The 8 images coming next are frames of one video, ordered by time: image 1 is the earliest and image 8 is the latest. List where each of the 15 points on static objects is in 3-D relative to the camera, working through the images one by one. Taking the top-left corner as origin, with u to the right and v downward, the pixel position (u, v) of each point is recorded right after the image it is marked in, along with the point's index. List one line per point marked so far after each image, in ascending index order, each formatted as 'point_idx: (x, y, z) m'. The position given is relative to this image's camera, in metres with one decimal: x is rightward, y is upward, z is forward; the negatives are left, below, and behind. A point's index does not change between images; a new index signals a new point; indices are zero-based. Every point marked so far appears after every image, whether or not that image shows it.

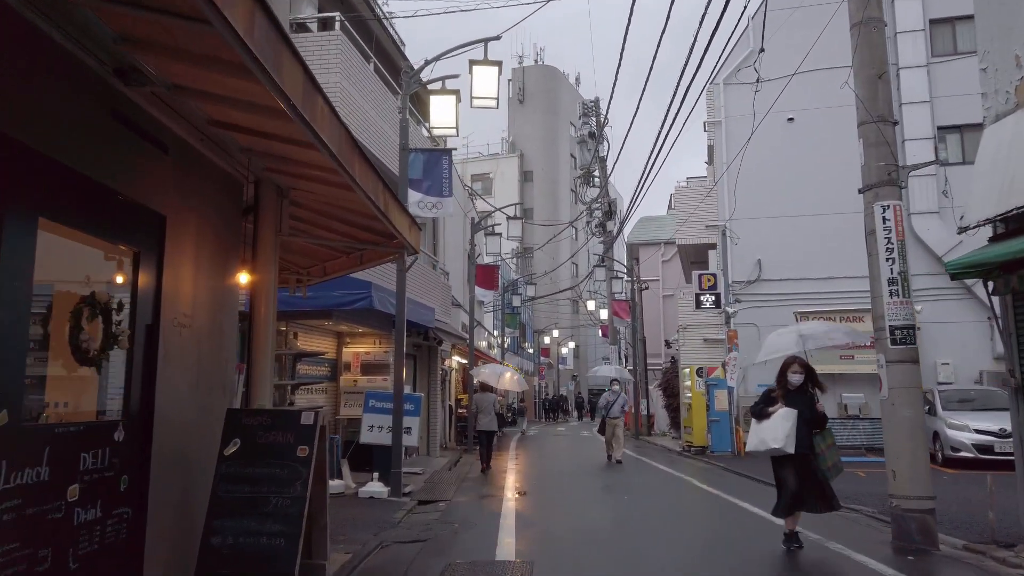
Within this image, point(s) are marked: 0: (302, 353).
0: (-3.5, -1.1, +12.5) m
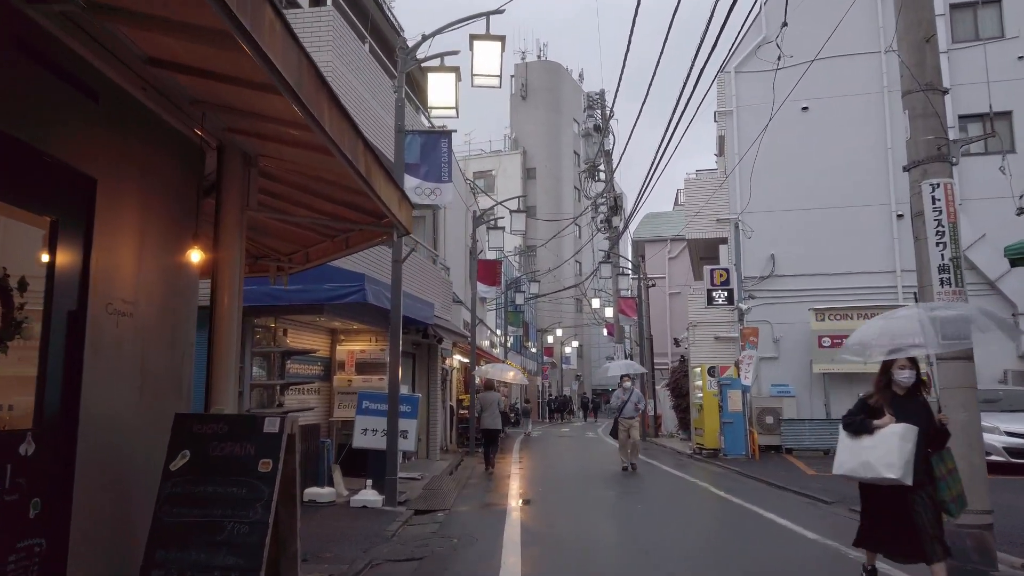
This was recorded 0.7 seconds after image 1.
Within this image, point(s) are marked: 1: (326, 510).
0: (-3.5, -1.0, +11.7) m
1: (-2.5, -3.0, +10.0) m
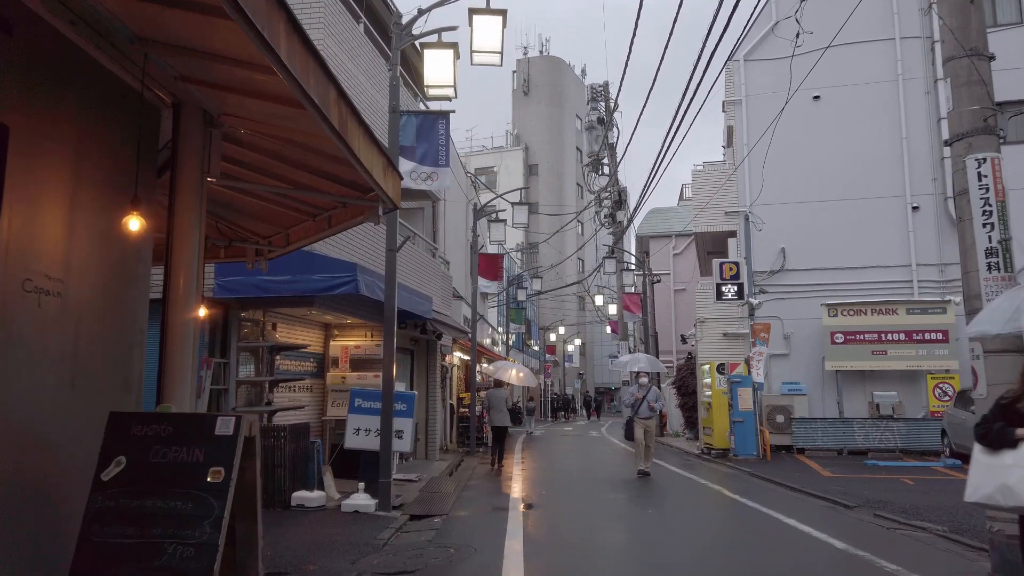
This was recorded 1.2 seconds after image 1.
0: (-3.4, -0.9, +11.0) m
1: (-2.5, -2.9, +9.4) m
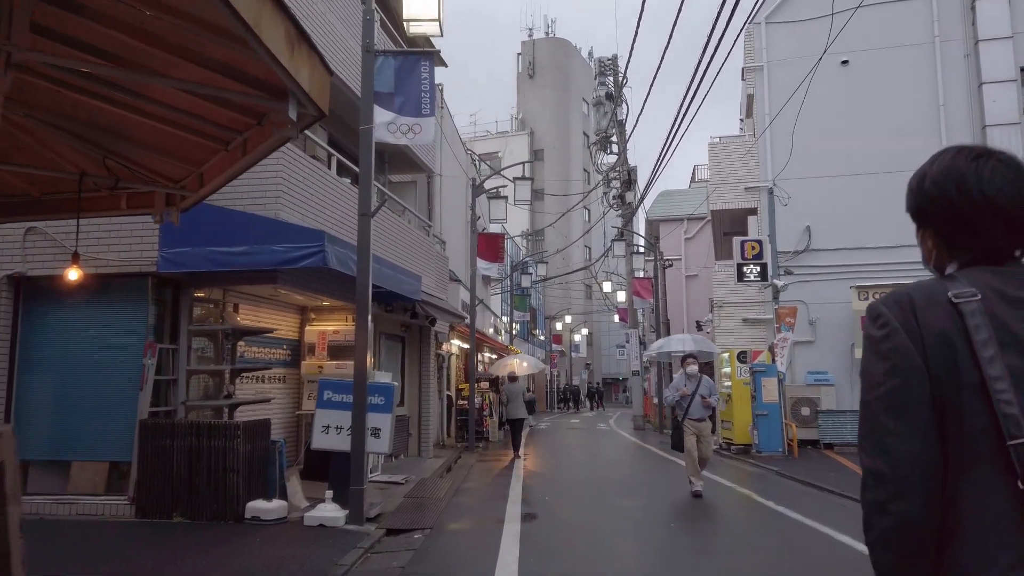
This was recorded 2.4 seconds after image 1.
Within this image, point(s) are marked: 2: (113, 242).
0: (-3.5, -0.5, +9.5) m
1: (-2.5, -2.6, +7.9) m
2: (-4.9, +0.5, +9.0) m
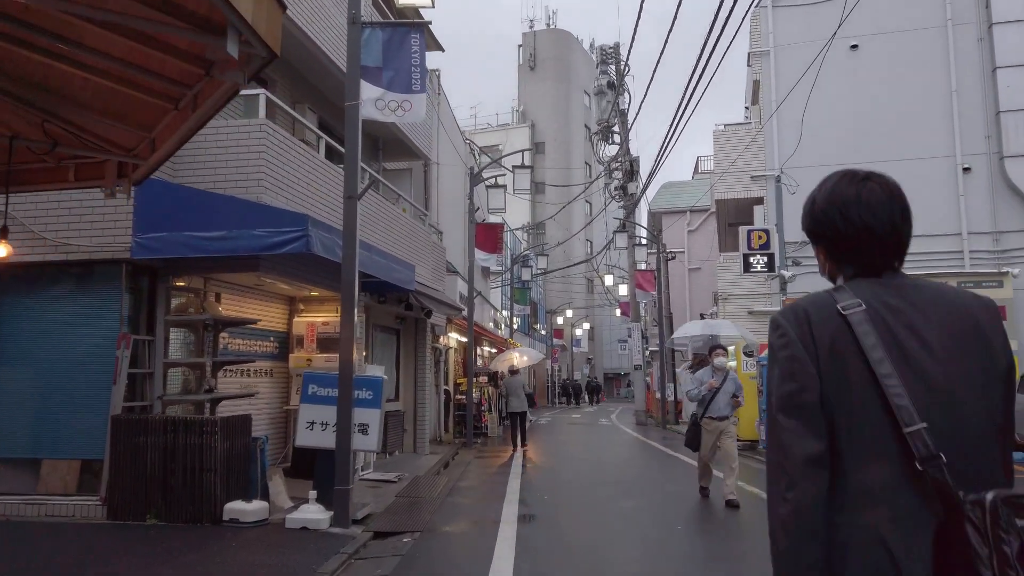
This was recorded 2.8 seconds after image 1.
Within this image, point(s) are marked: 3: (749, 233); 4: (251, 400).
0: (-3.5, -0.4, +9.0) m
1: (-2.6, -2.4, +7.4) m
2: (-4.9, +0.7, +8.4) m
3: (+5.4, +1.3, +16.8) m
4: (-3.6, -1.5, +10.3) m
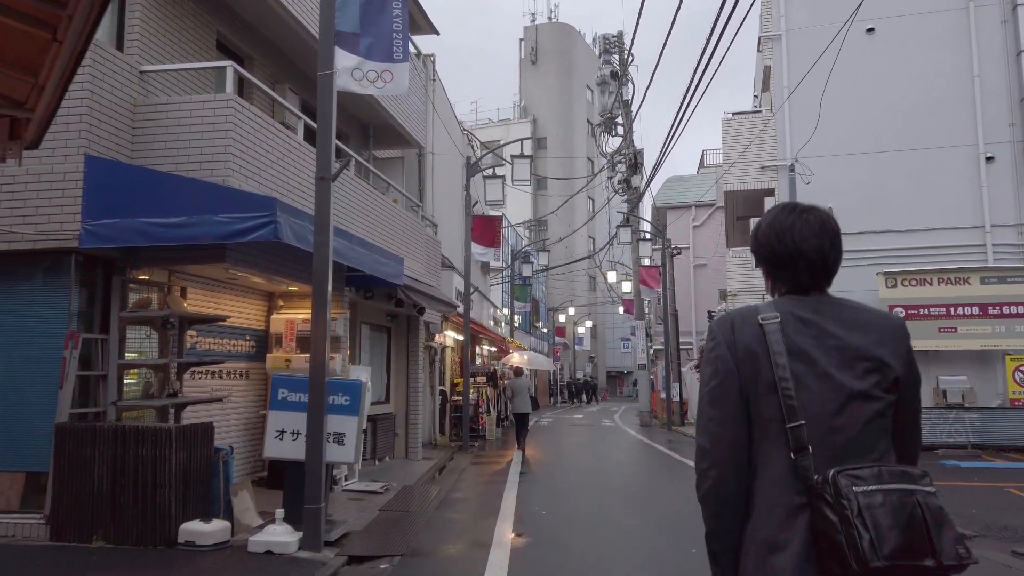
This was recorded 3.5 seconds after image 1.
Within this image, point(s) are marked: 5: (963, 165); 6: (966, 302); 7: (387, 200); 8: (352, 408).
0: (-3.6, -0.3, +8.1) m
1: (-2.6, -2.4, +6.5) m
2: (-5.0, +0.8, +7.6) m
3: (+5.3, +1.4, +15.8) m
4: (-3.7, -1.5, +9.4) m
5: (+10.5, +2.9, +17.2) m
6: (+9.9, -0.3, +16.2) m
7: (-2.1, +1.5, +12.5) m
8: (-1.6, -1.2, +7.4) m
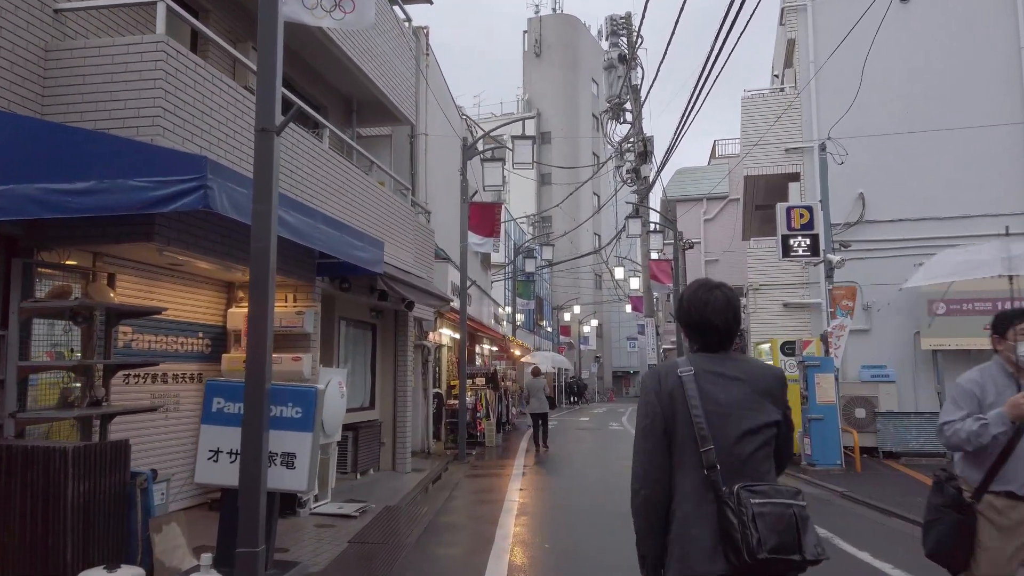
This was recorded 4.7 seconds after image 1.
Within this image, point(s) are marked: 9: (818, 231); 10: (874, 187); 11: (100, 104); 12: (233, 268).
0: (-3.6, -0.2, +6.6) m
1: (-2.7, -2.2, +5.0) m
2: (-5.0, +0.9, +6.1) m
3: (+5.3, +1.5, +14.3) m
4: (-3.7, -1.3, +7.9) m
5: (+10.5, +3.0, +15.6) m
6: (+9.9, -0.1, +14.6) m
7: (-2.1, +1.6, +11.0) m
8: (-1.6, -1.1, +5.9) m
9: (+5.8, +1.1, +14.3) m
10: (+7.9, +2.2, +16.1) m
11: (-3.7, +1.6, +6.6) m
12: (-3.0, +0.2, +8.1) m
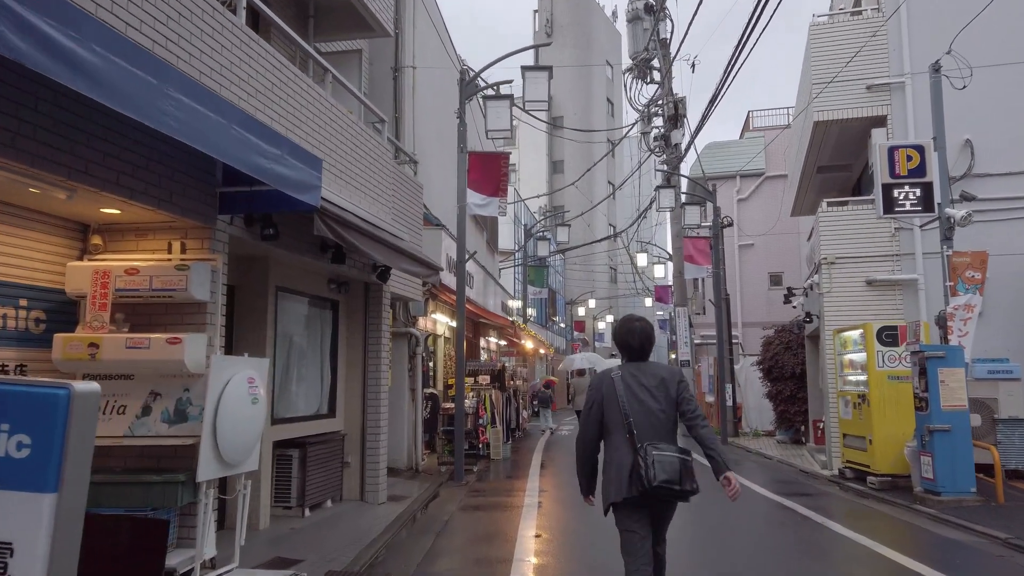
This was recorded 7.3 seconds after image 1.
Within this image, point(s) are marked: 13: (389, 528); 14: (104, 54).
0: (-3.6, +0.3, +3.3) m
1: (-2.7, -1.8, +1.7) m
2: (-5.0, +1.3, +2.8) m
3: (+5.5, +2.0, +10.8) m
4: (-3.6, -0.9, +4.6) m
5: (+10.7, +3.5, +12.1) m
6: (+10.1, +0.3, +11.0) m
7: (-2.0, +2.1, +7.6) m
8: (-1.6, -0.6, +2.5) m
9: (+6.0, +1.6, +10.8) m
10: (+8.1, +2.7, +12.6) m
11: (-3.6, +2.1, +3.3) m
12: (-3.0, +0.7, +4.8) m
13: (-1.4, -2.7, +8.0) m
14: (-2.0, +1.2, +3.7) m
